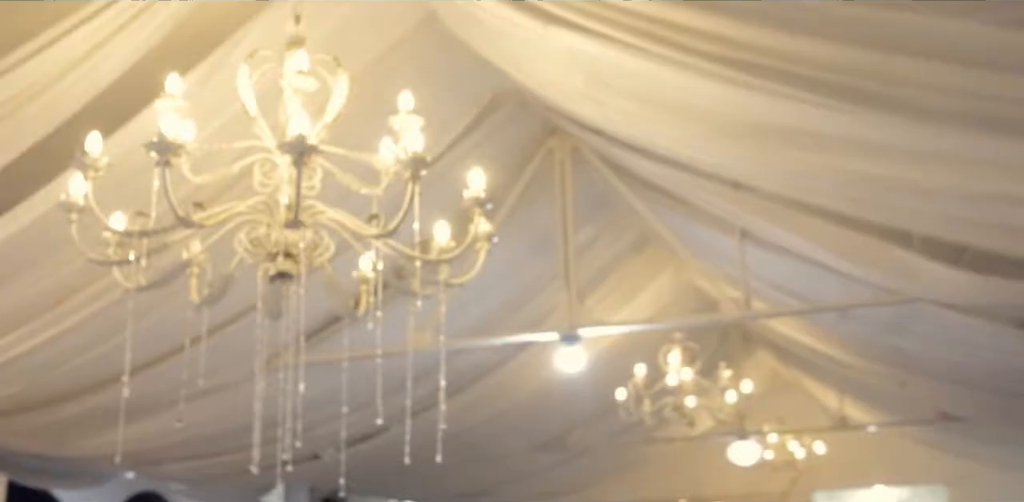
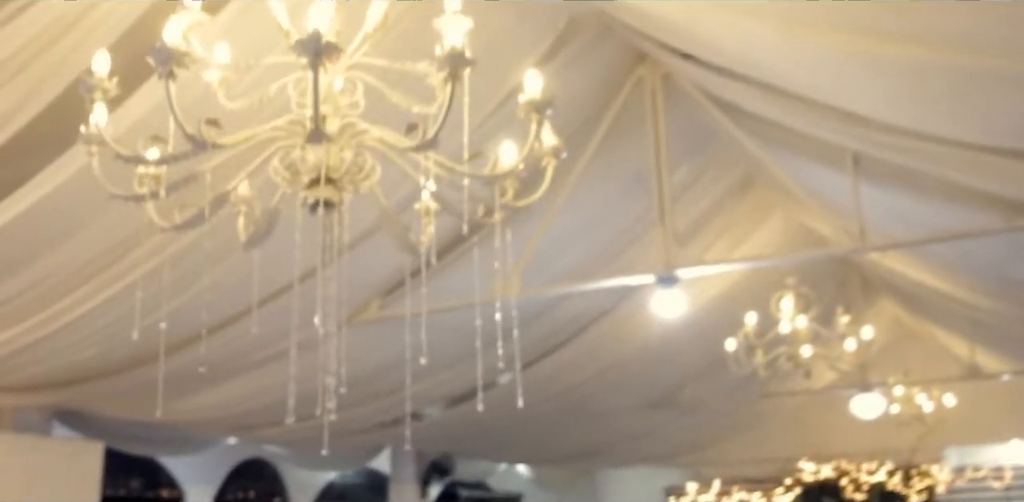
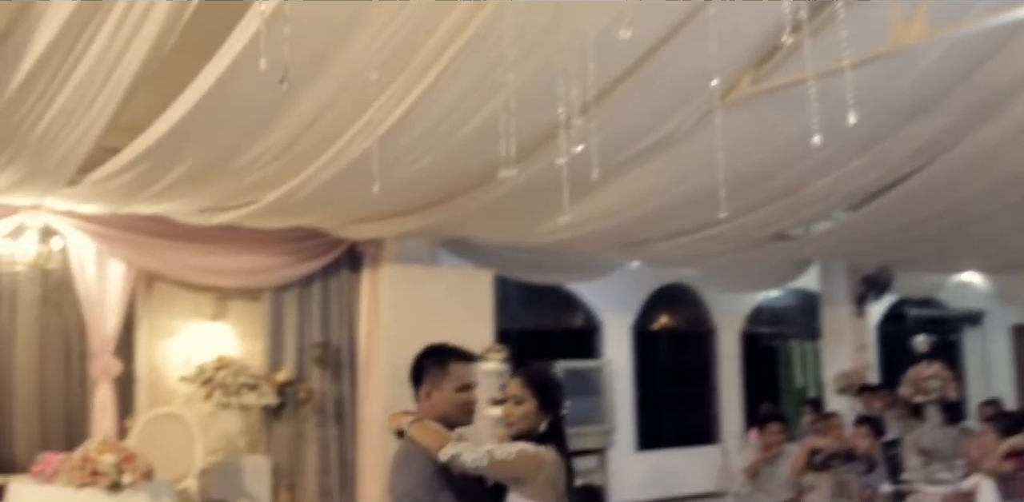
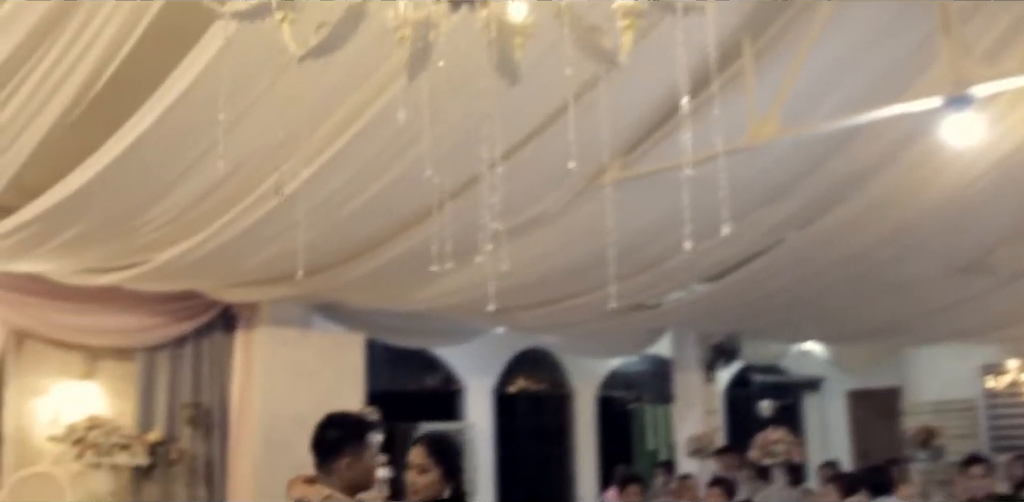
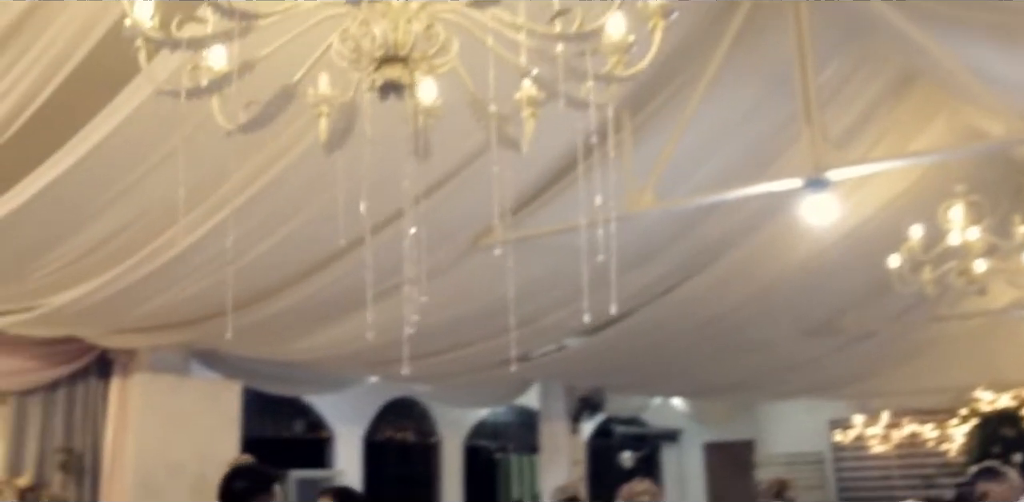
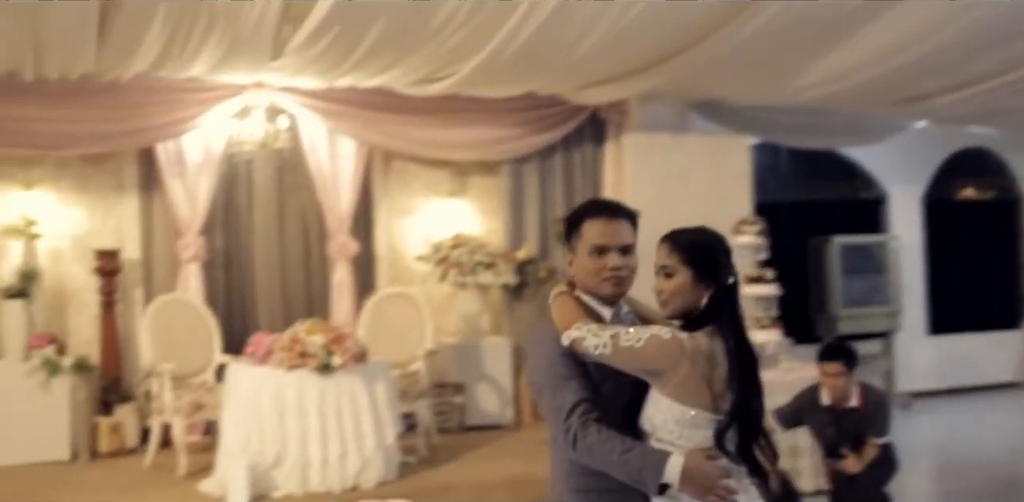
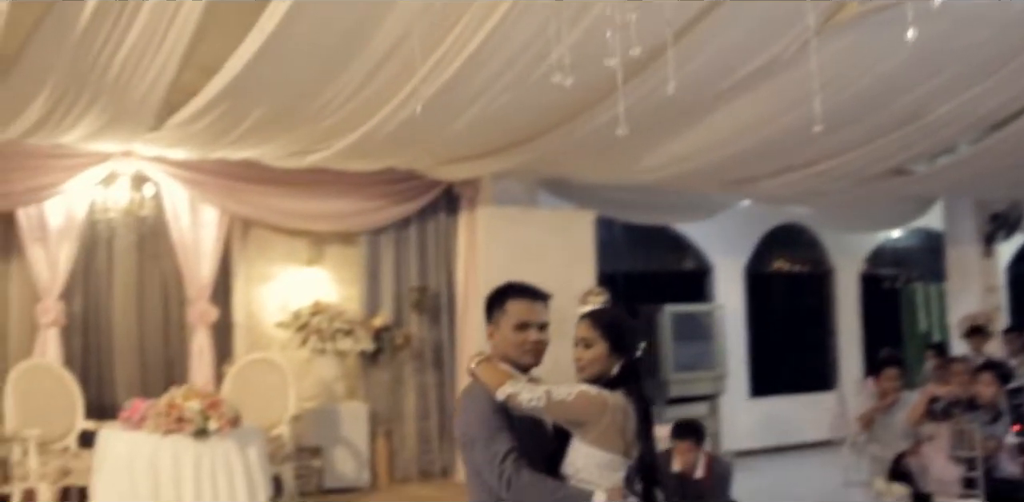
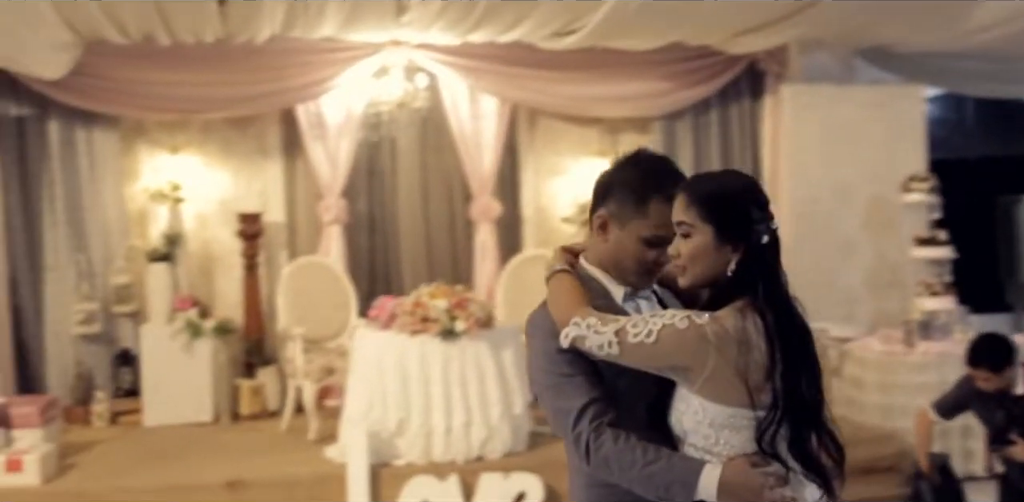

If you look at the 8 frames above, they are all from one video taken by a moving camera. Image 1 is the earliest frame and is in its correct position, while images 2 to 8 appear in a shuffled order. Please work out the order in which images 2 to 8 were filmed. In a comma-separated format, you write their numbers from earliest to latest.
2, 5, 4, 3, 7, 6, 8
